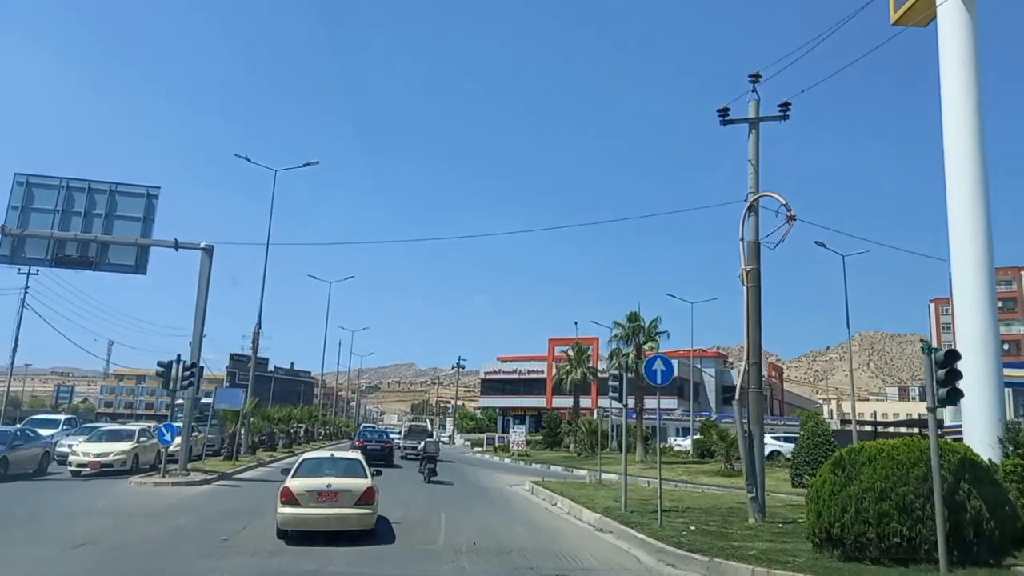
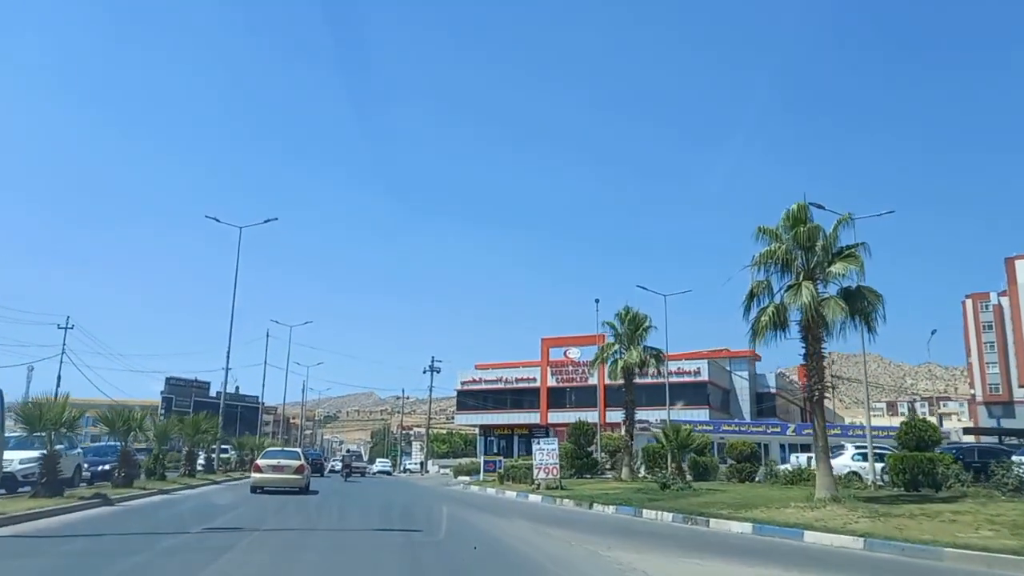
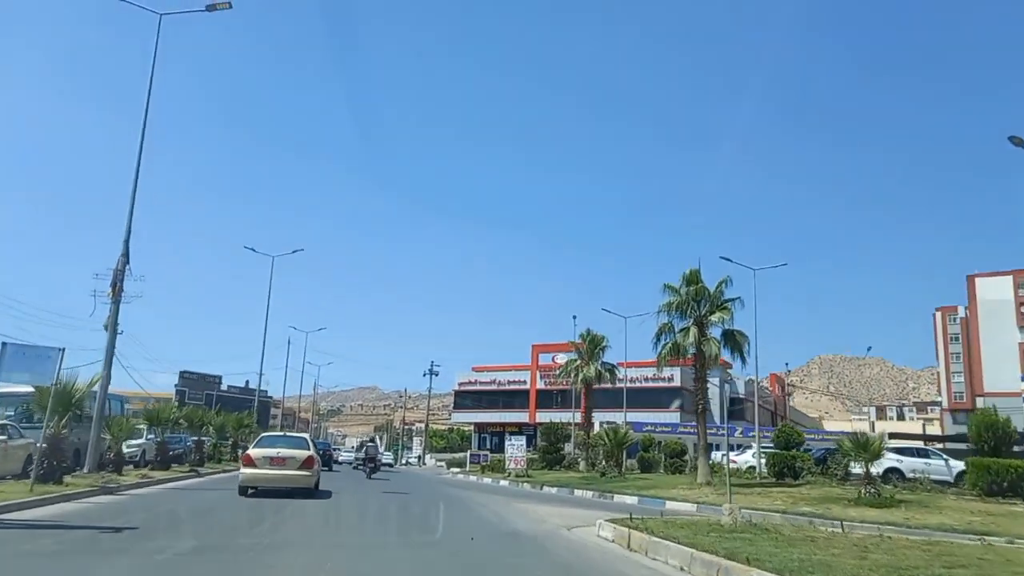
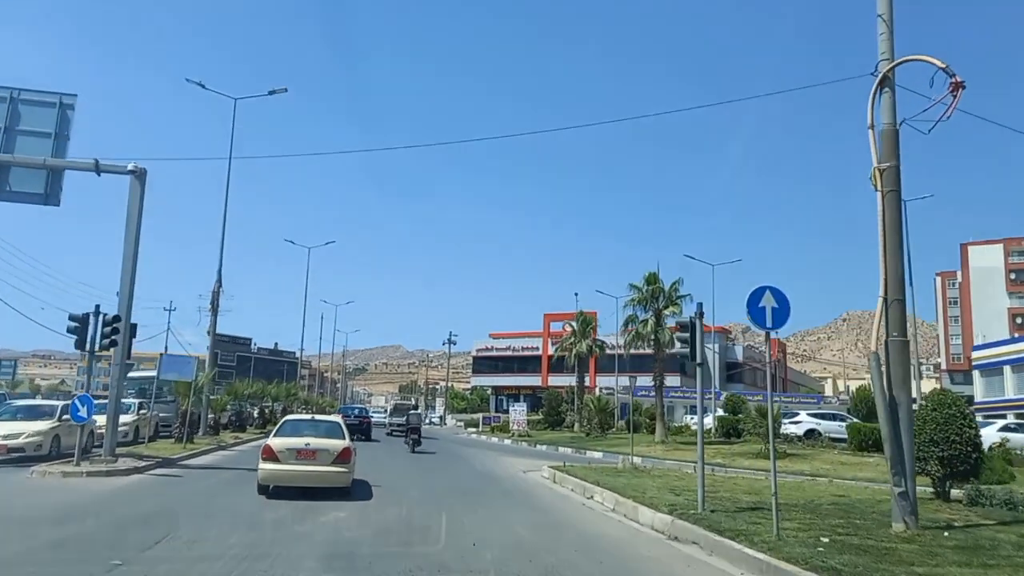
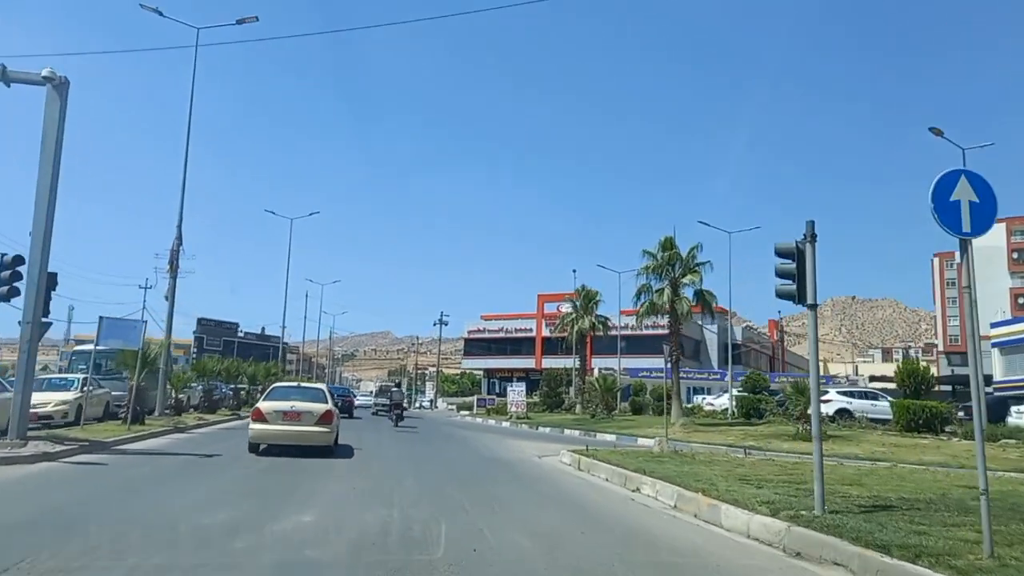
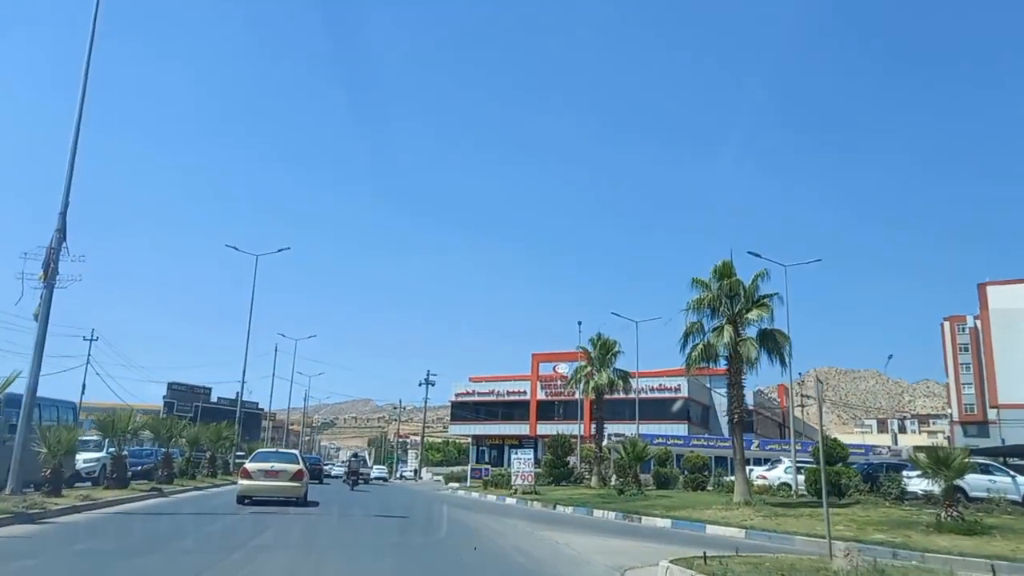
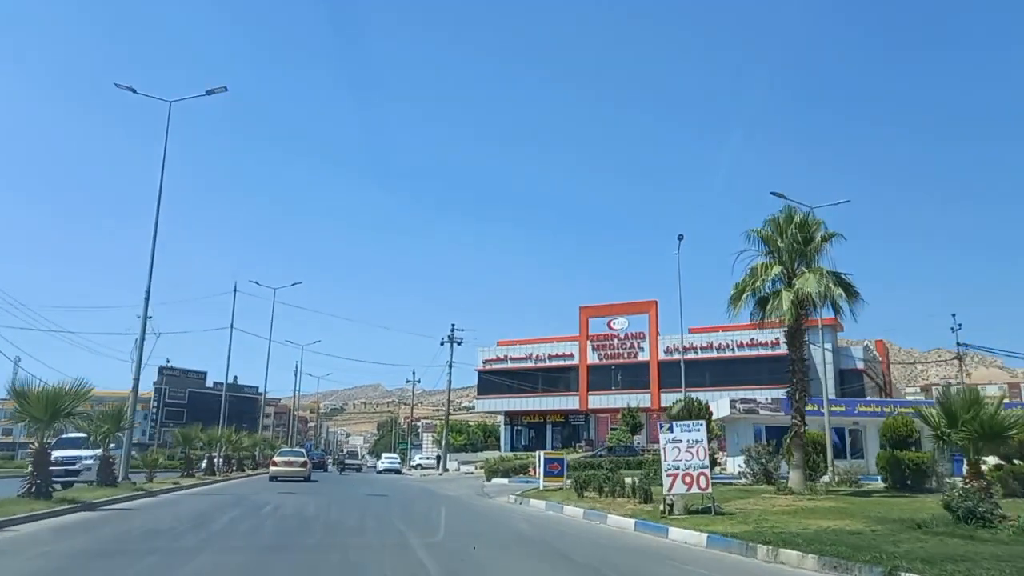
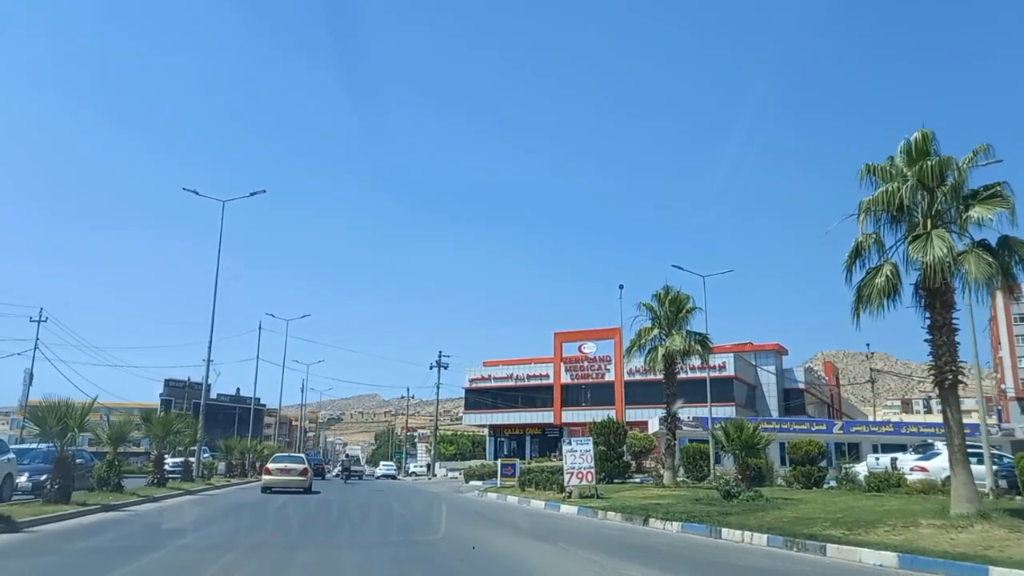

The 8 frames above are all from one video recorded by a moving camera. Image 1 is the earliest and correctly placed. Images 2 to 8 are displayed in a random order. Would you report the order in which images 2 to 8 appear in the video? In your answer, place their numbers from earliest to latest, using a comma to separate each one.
4, 5, 3, 6, 2, 8, 7
